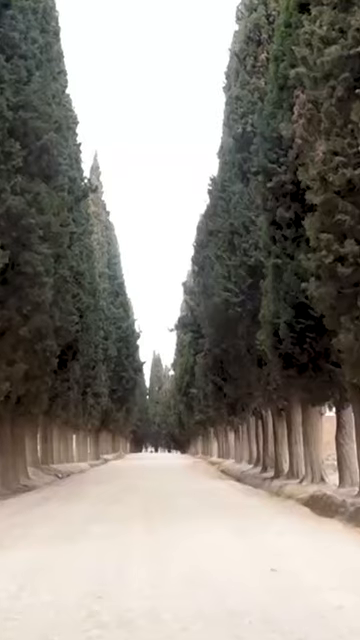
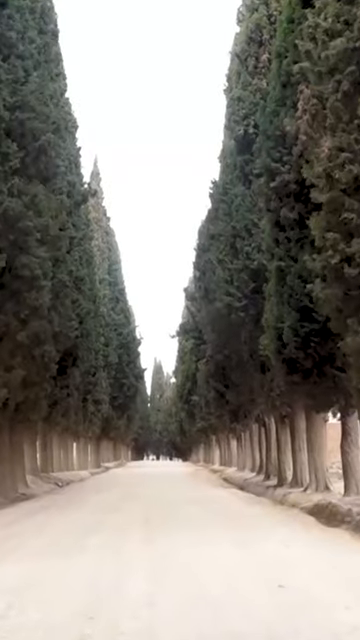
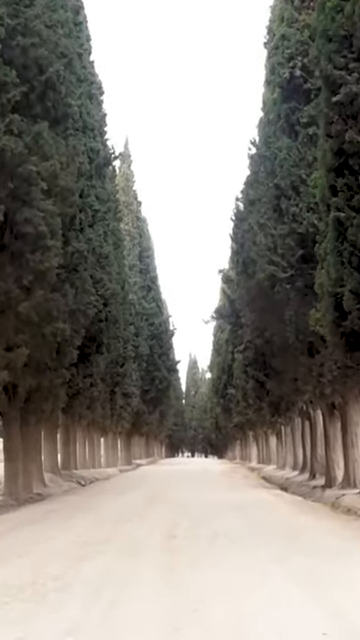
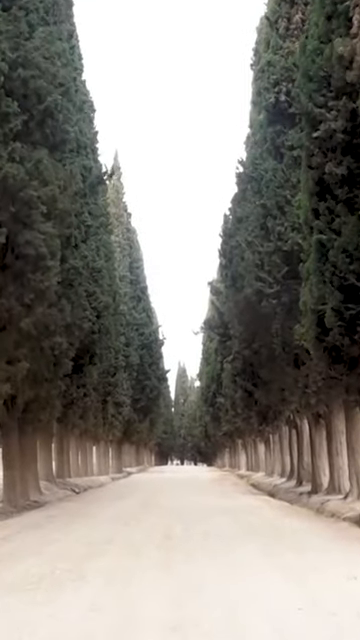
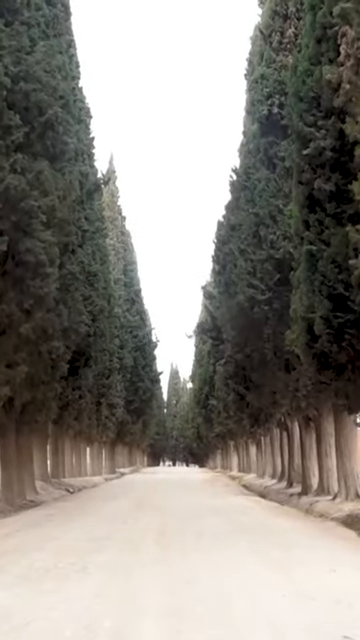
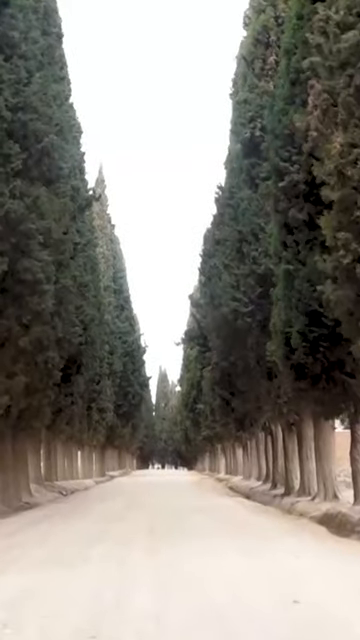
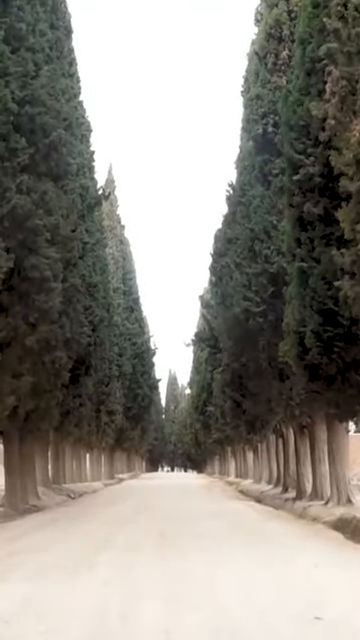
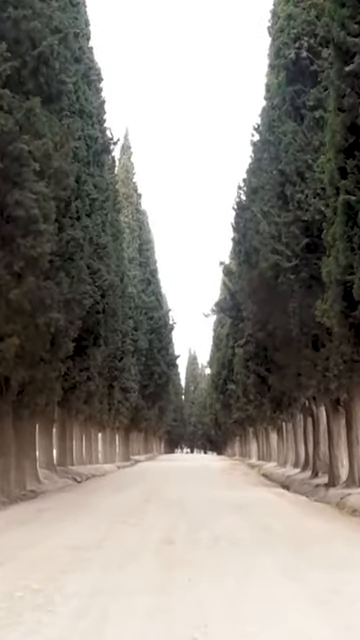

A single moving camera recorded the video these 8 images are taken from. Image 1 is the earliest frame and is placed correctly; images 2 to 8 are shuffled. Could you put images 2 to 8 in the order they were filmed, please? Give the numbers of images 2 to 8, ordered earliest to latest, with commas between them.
2, 6, 7, 5, 4, 3, 8
